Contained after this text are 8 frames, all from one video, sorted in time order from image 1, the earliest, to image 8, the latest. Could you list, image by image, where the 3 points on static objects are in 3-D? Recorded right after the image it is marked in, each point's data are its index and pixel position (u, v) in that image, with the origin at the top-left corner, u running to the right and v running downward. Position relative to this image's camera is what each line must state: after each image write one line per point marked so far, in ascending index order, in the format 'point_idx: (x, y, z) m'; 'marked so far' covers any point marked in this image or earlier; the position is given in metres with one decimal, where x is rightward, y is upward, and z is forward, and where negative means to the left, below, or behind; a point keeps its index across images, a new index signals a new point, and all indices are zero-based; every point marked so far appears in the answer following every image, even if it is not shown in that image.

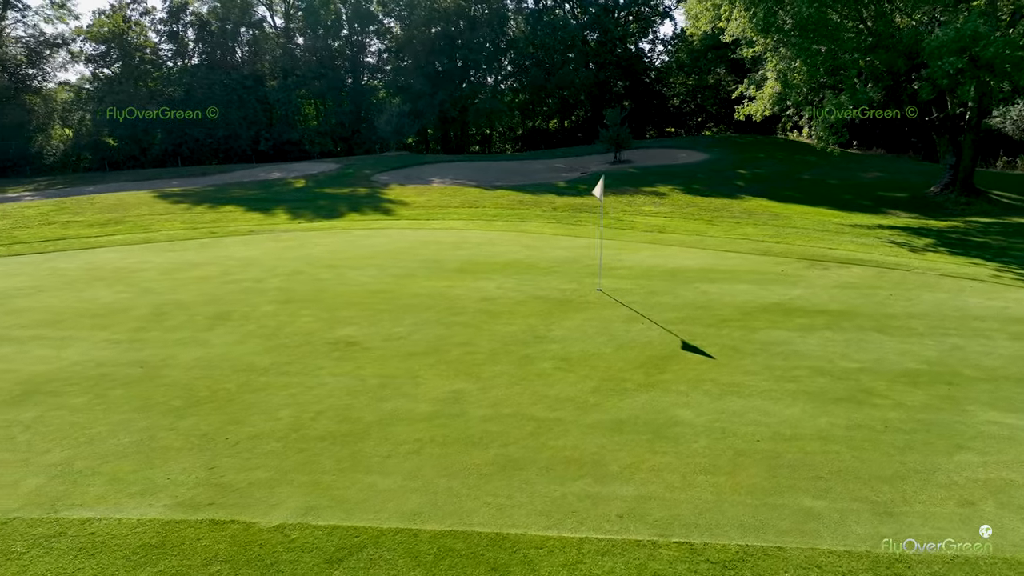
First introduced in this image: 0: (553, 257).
0: (+0.6, +0.5, +11.6) m
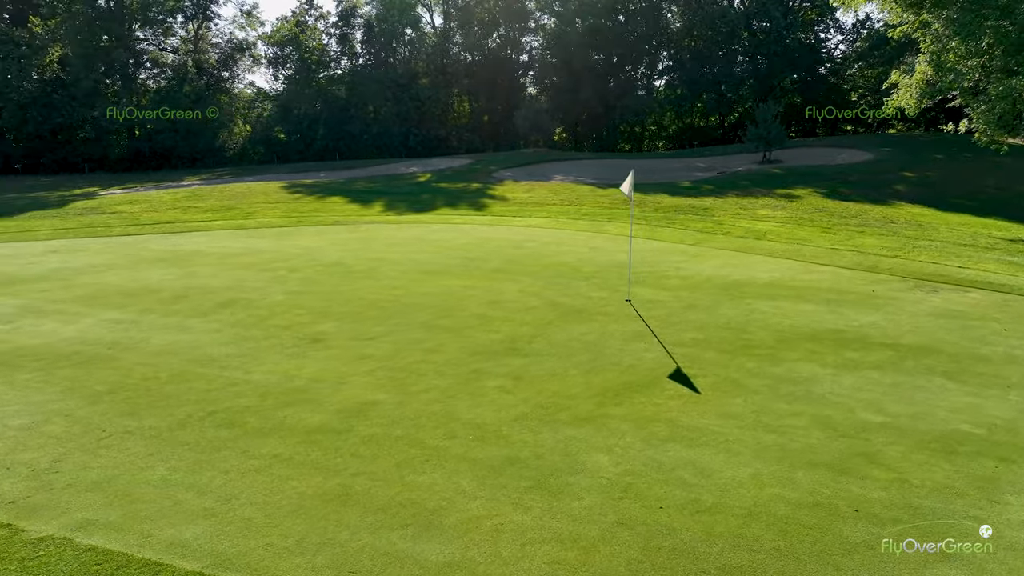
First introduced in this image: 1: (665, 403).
0: (+1.4, +0.4, +10.5) m
1: (+1.2, -0.9, +5.4) m
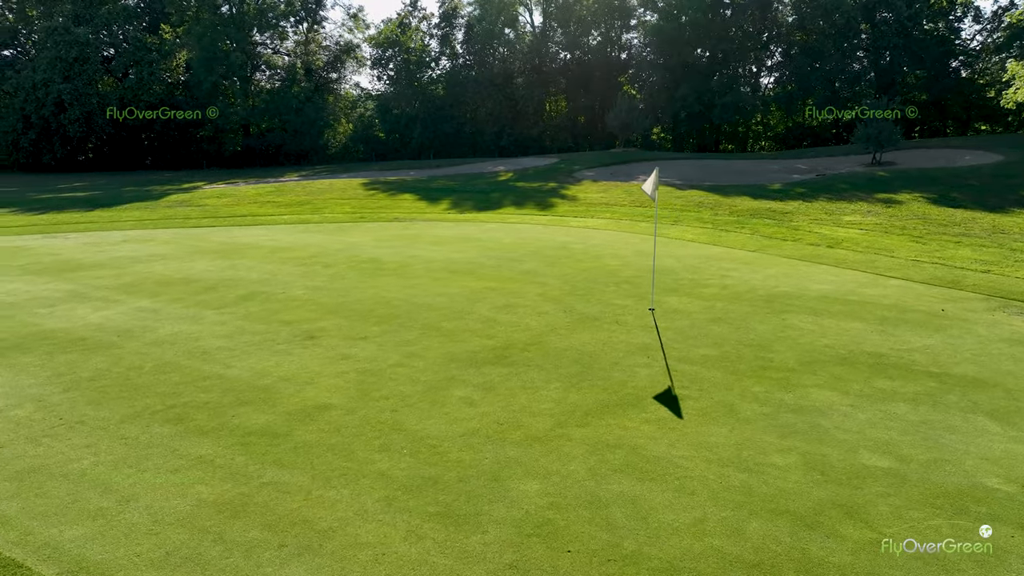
0: (+1.9, +0.3, +9.8) m
1: (+0.8, -1.0, +4.8) m
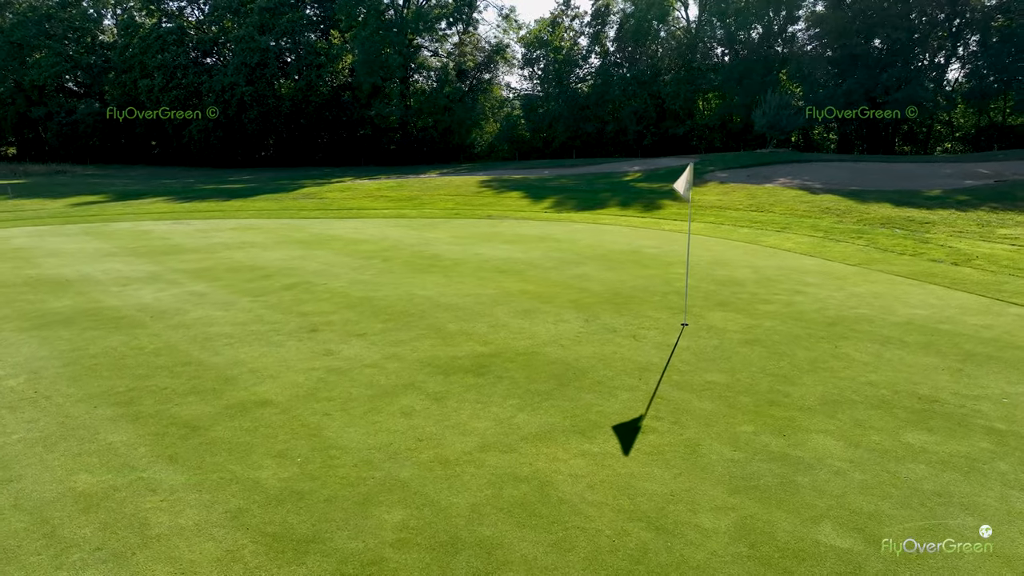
0: (+2.5, +0.2, +8.7) m
1: (+0.3, -1.0, +4.1) m
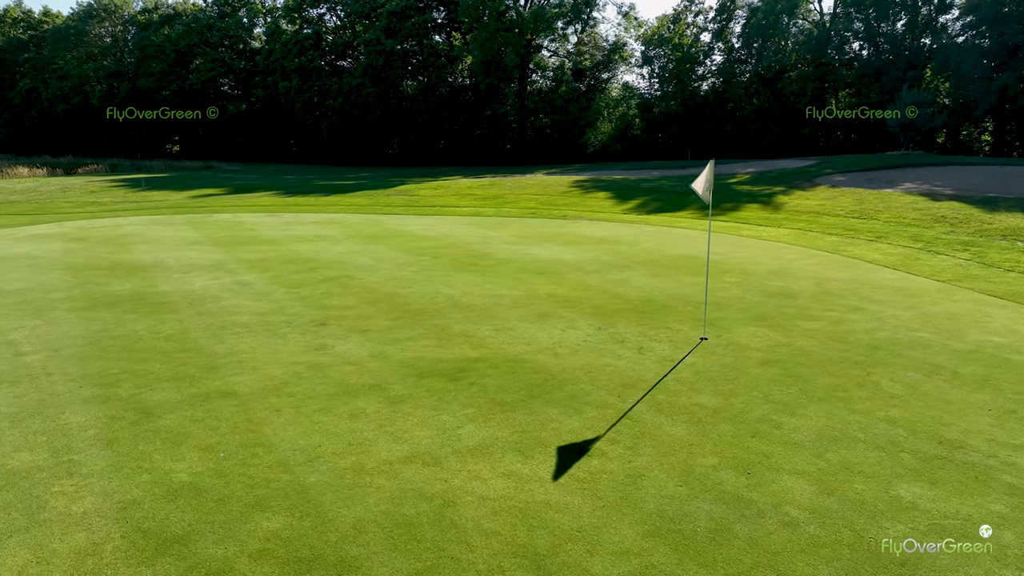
0: (+2.9, 0.0, +7.9) m
1: (-0.2, -1.0, +3.8) m
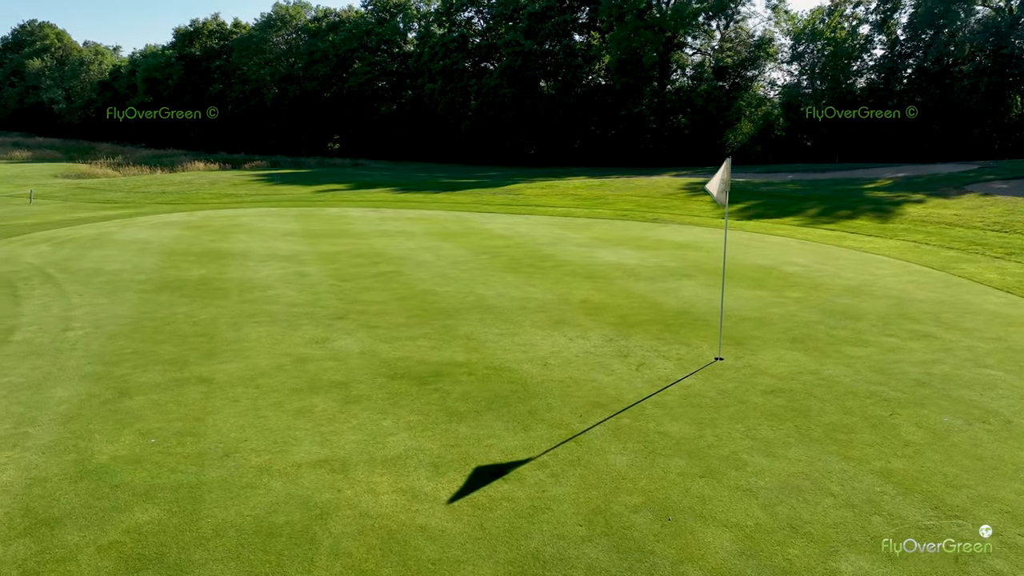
0: (+3.2, -0.2, +6.9) m
1: (-0.7, -1.0, +3.5) m
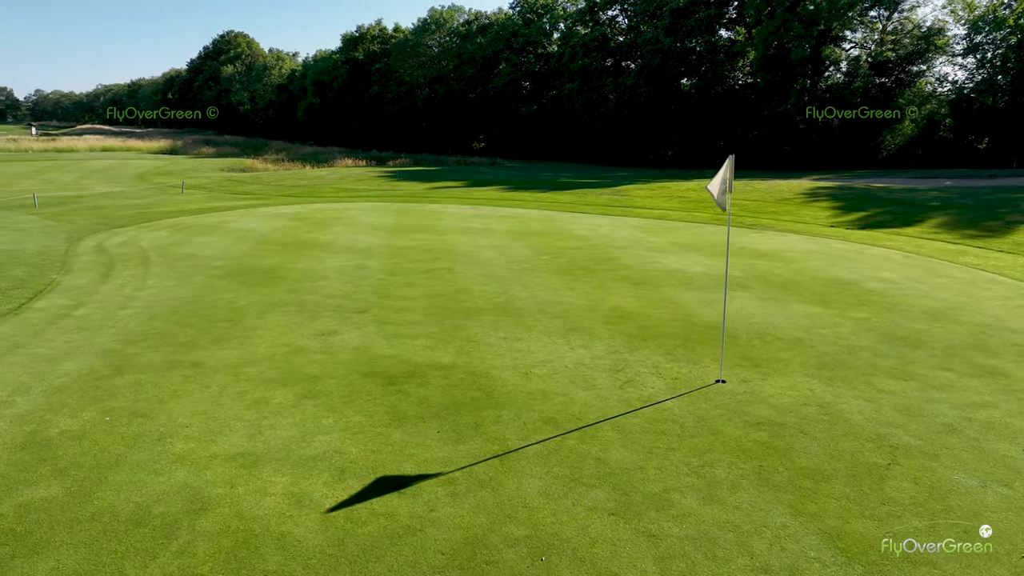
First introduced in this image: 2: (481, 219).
0: (+3.3, -0.3, +6.0) m
1: (-1.2, -1.0, +3.4) m
2: (-0.7, +1.4, +14.1) m
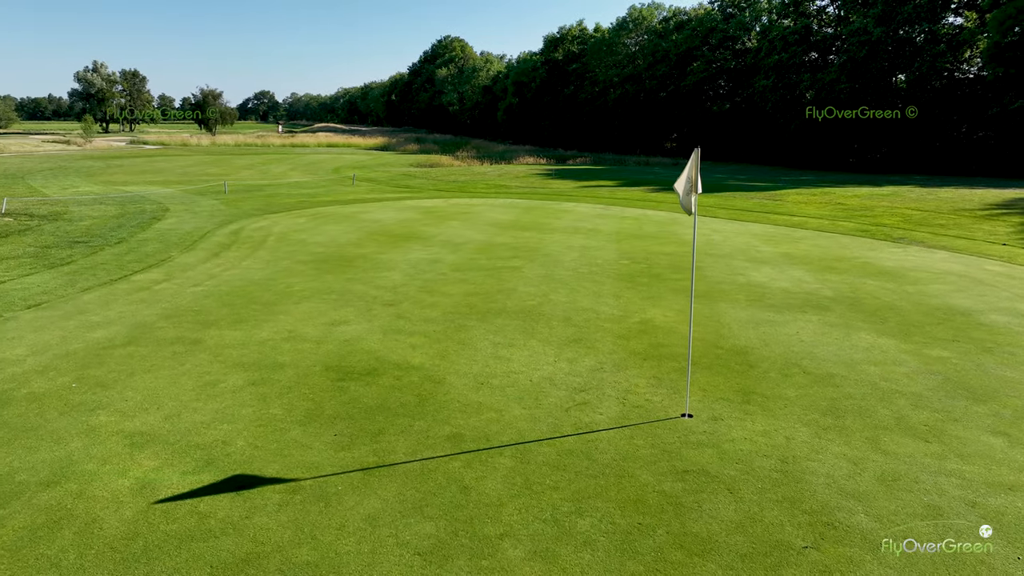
0: (+3.1, -0.6, +4.7) m
1: (-1.9, -0.9, +3.5) m
2: (+1.6, +1.3, +13.6) m
